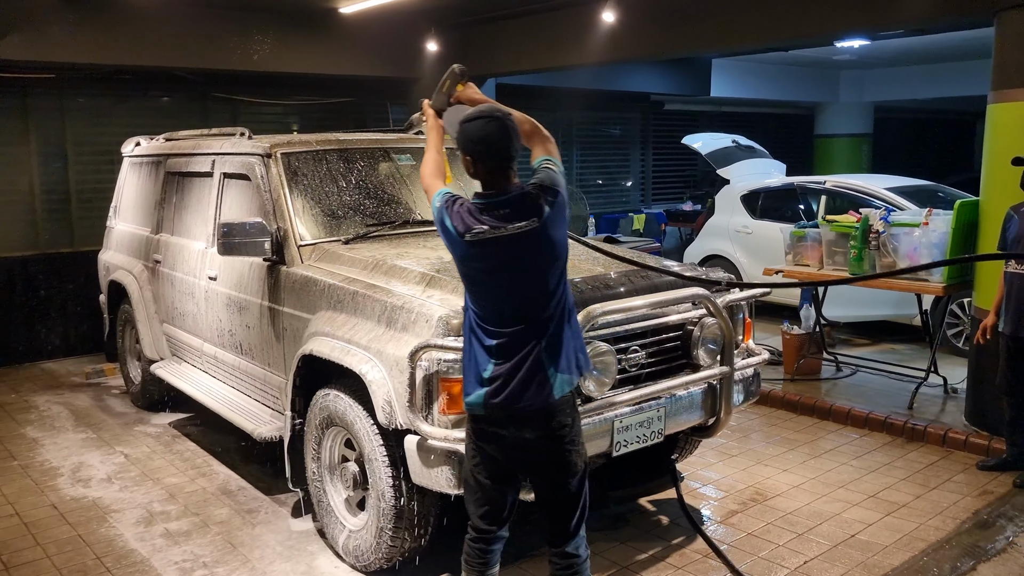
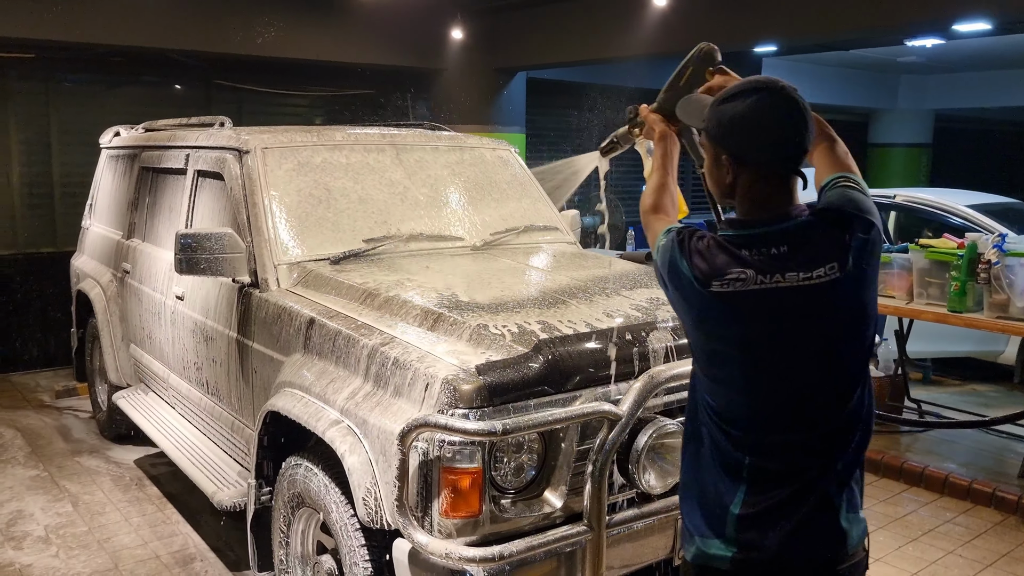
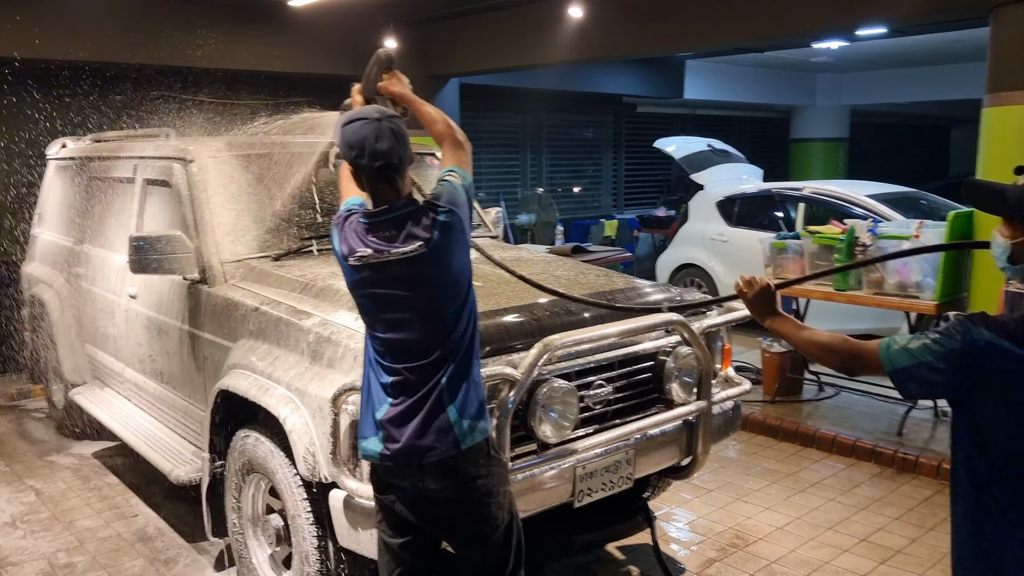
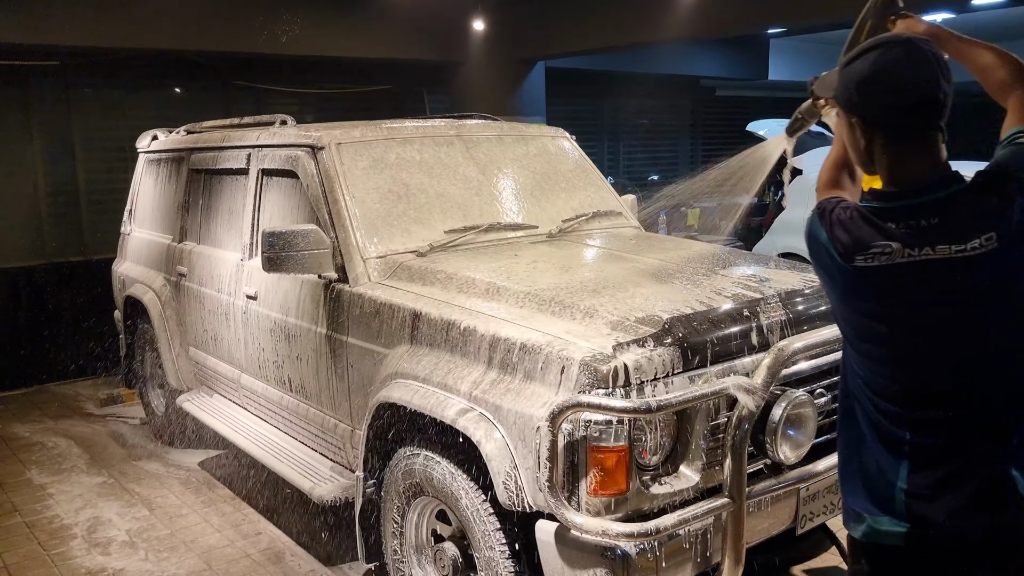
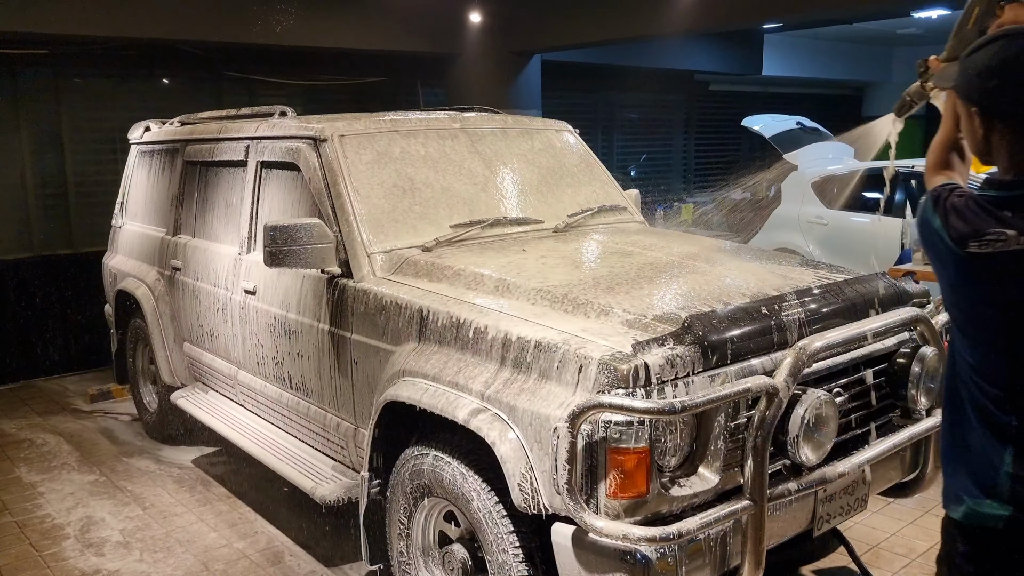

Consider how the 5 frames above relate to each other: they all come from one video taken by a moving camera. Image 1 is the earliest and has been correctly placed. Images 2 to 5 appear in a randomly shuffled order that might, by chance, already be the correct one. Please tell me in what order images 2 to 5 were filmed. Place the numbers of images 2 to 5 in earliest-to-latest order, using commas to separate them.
3, 2, 4, 5
